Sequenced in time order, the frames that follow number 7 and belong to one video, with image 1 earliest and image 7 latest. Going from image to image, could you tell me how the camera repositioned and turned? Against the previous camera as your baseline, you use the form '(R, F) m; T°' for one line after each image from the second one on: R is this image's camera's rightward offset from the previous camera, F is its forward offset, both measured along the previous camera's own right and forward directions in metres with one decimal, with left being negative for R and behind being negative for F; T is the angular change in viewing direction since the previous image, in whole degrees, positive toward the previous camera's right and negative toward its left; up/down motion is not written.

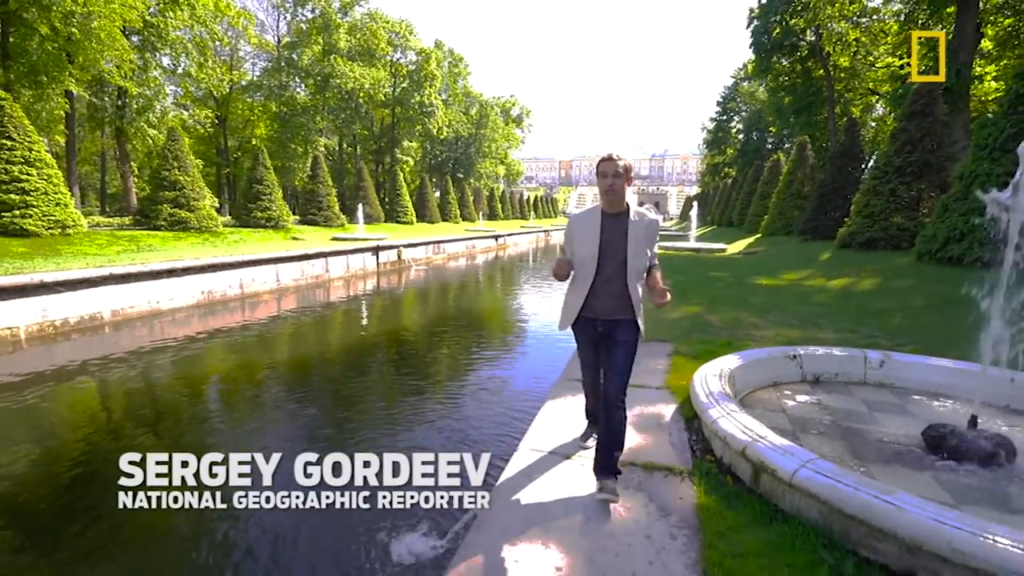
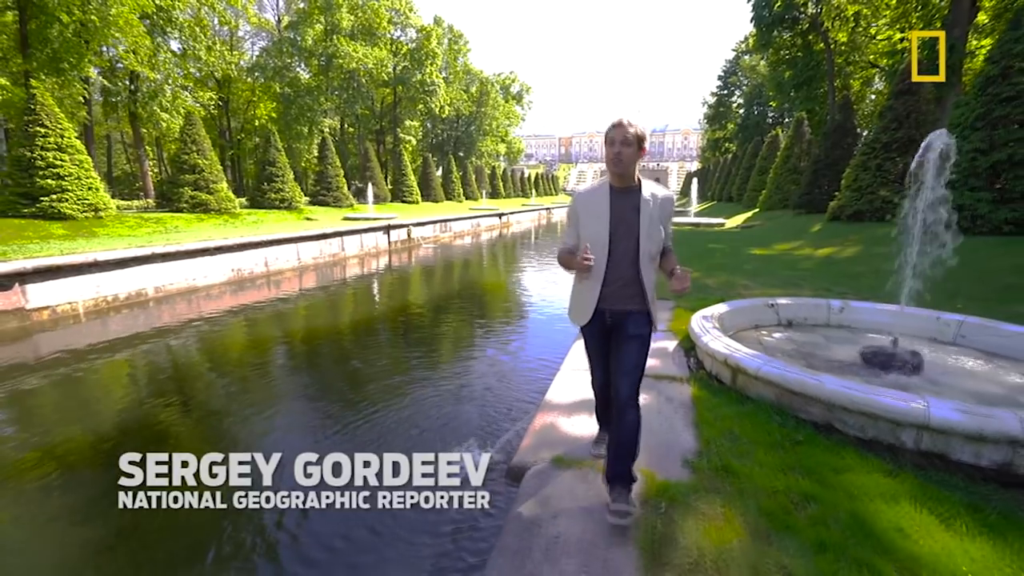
(-0.2, -0.6) m; 0°
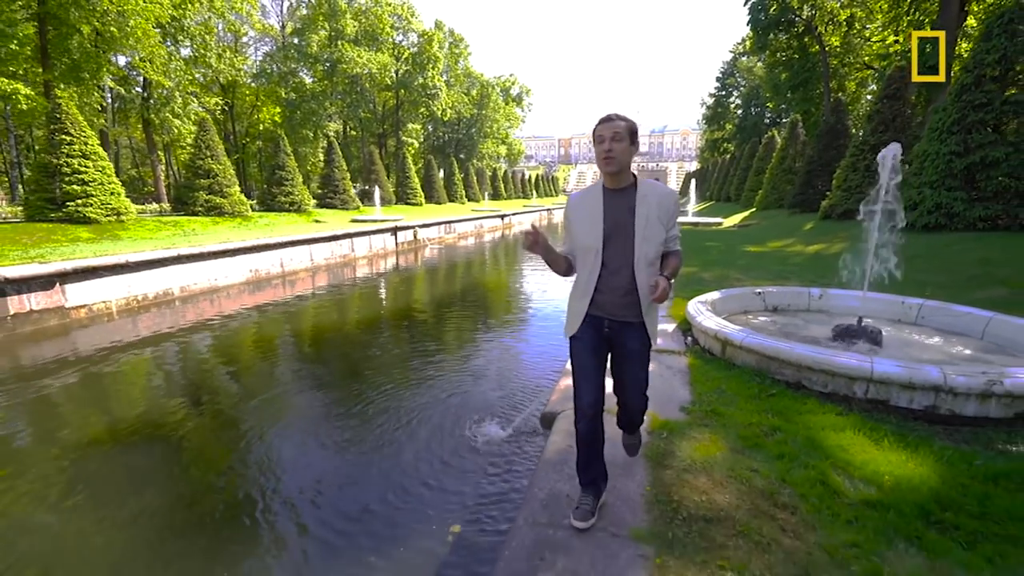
(-0.1, -0.4) m; 0°
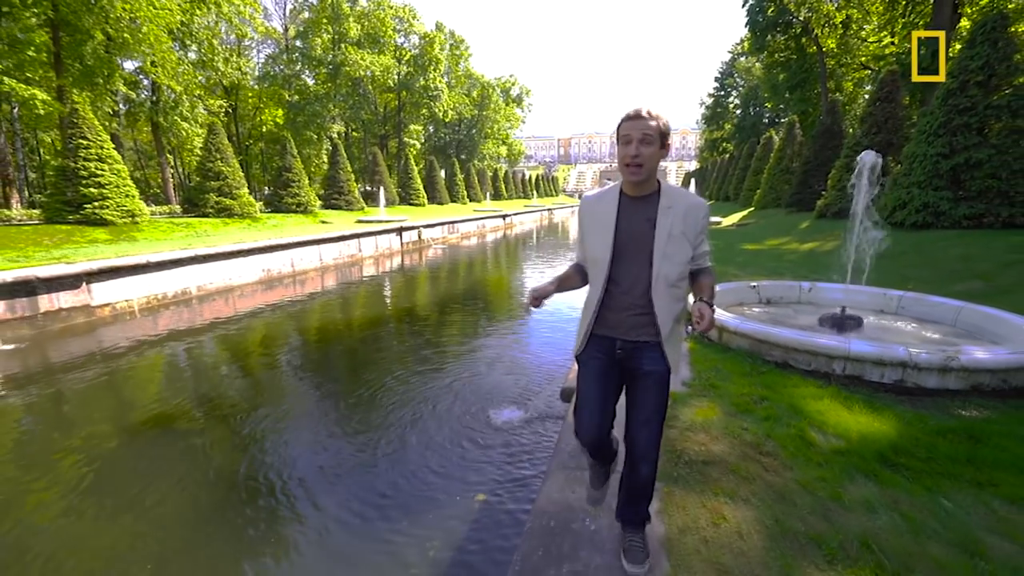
(-0.1, -0.3) m; 0°
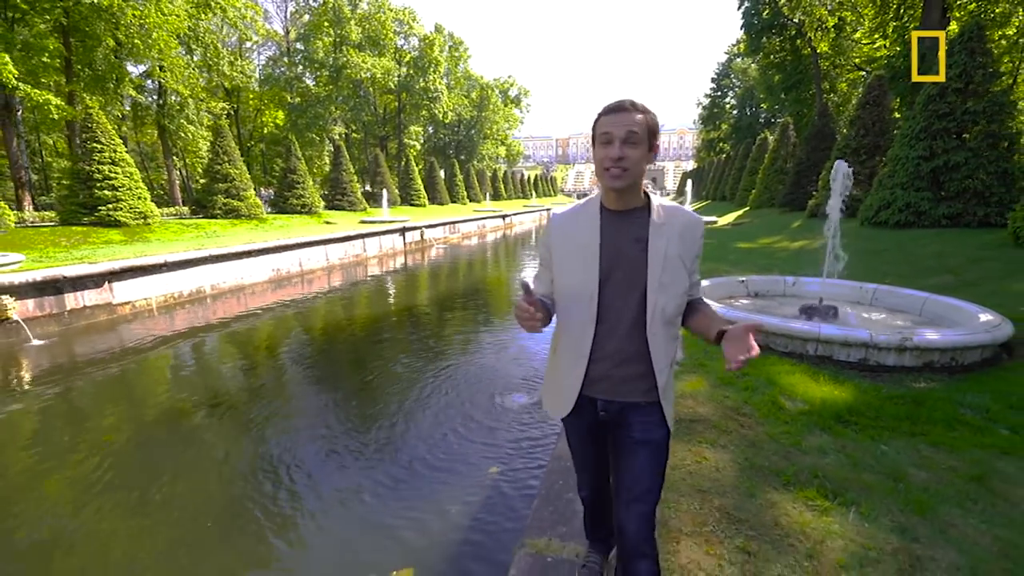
(-0.1, -0.4) m; 0°
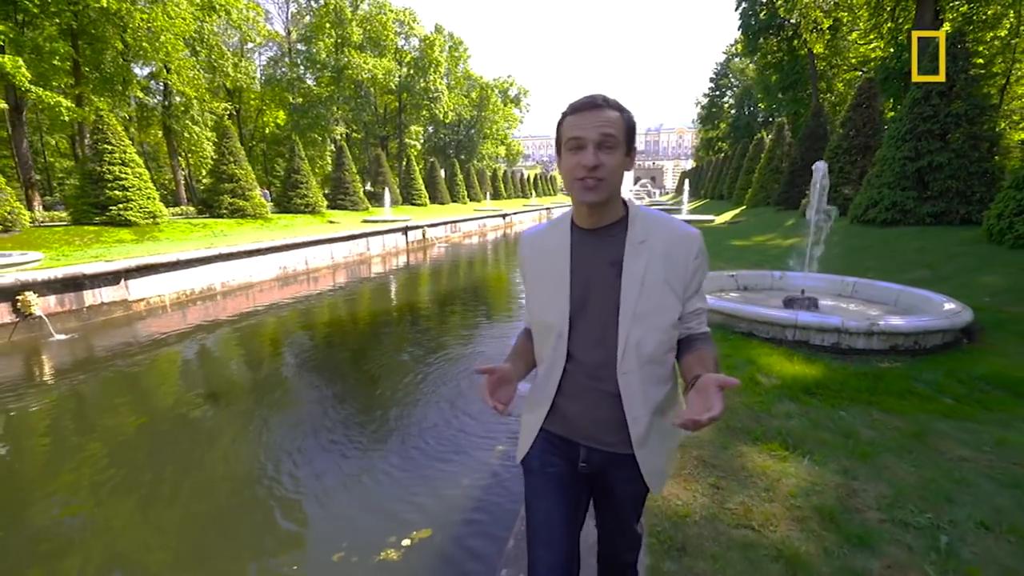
(0.0, -0.3) m; 0°
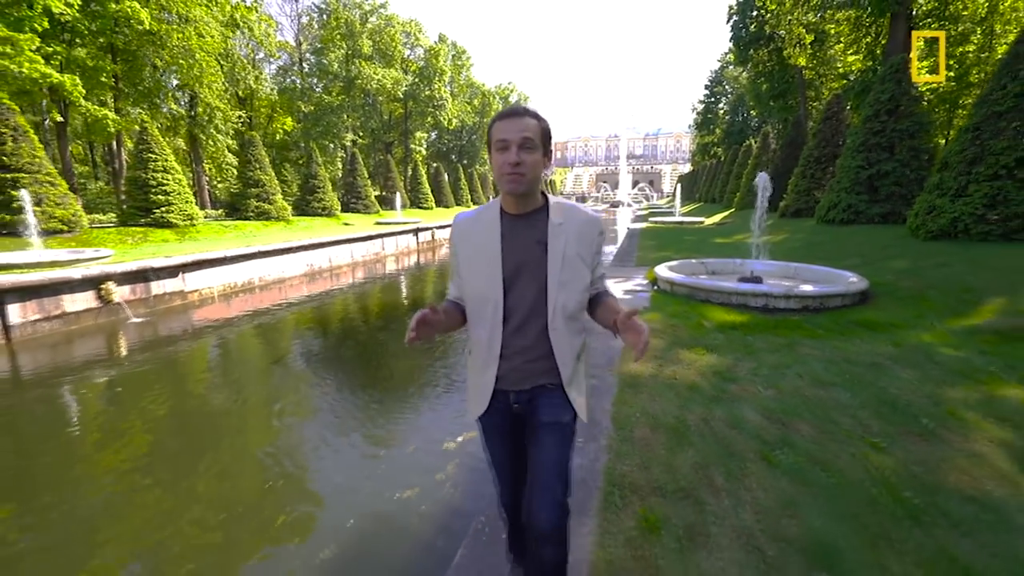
(-0.2, -1.2) m; 0°
